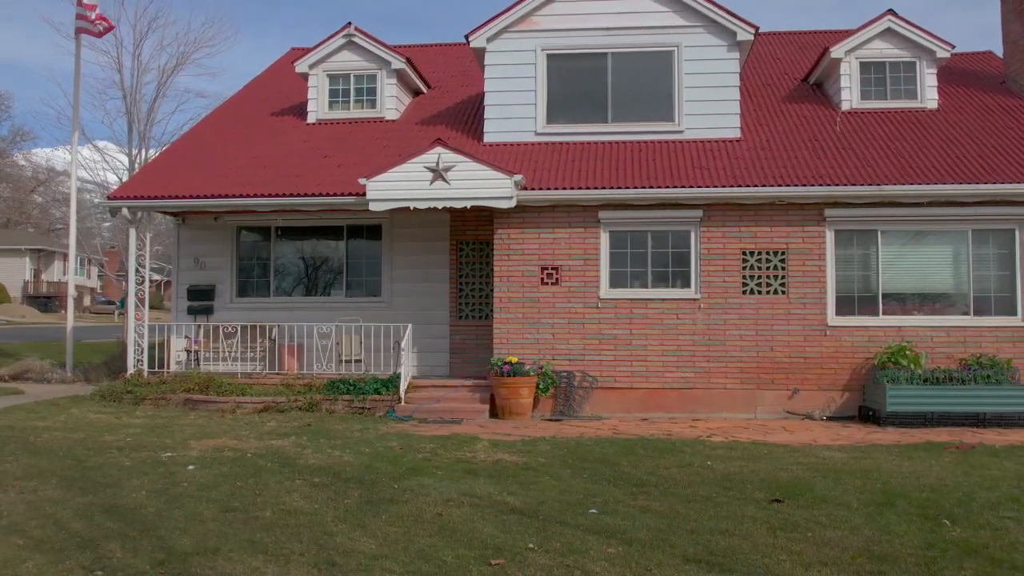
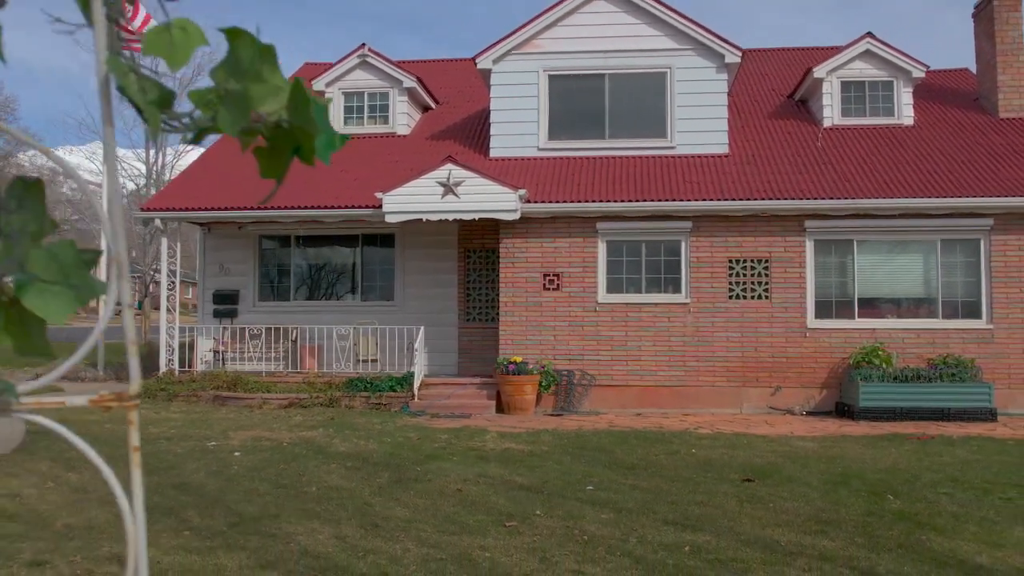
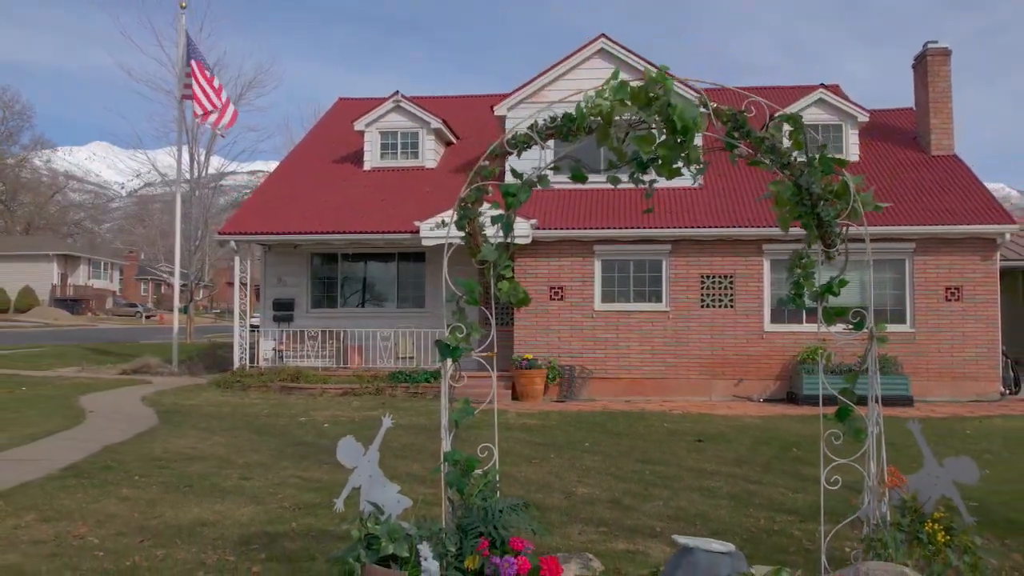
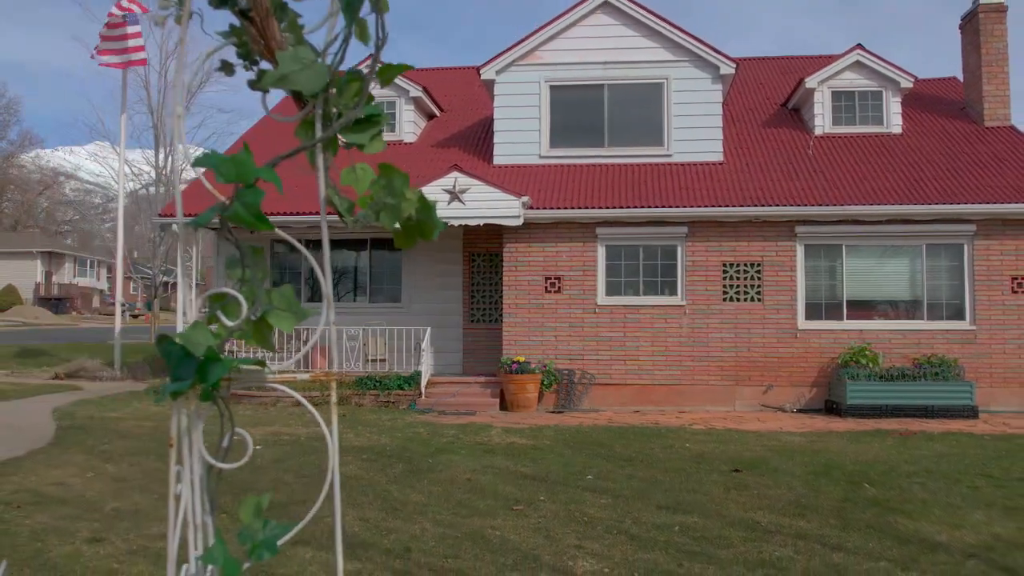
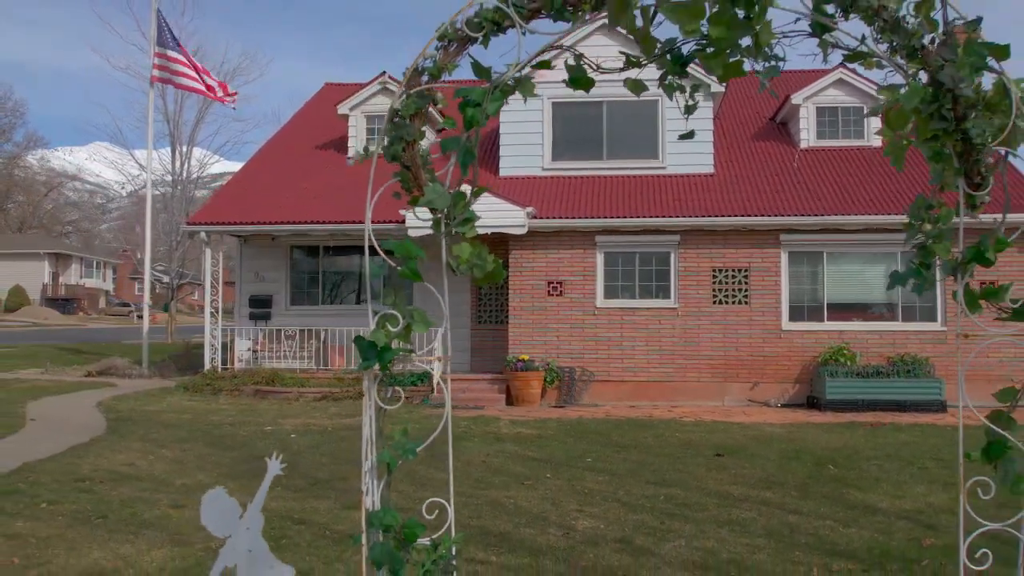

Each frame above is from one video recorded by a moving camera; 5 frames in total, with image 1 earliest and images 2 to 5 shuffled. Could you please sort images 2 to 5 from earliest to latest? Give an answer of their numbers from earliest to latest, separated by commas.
2, 4, 5, 3
